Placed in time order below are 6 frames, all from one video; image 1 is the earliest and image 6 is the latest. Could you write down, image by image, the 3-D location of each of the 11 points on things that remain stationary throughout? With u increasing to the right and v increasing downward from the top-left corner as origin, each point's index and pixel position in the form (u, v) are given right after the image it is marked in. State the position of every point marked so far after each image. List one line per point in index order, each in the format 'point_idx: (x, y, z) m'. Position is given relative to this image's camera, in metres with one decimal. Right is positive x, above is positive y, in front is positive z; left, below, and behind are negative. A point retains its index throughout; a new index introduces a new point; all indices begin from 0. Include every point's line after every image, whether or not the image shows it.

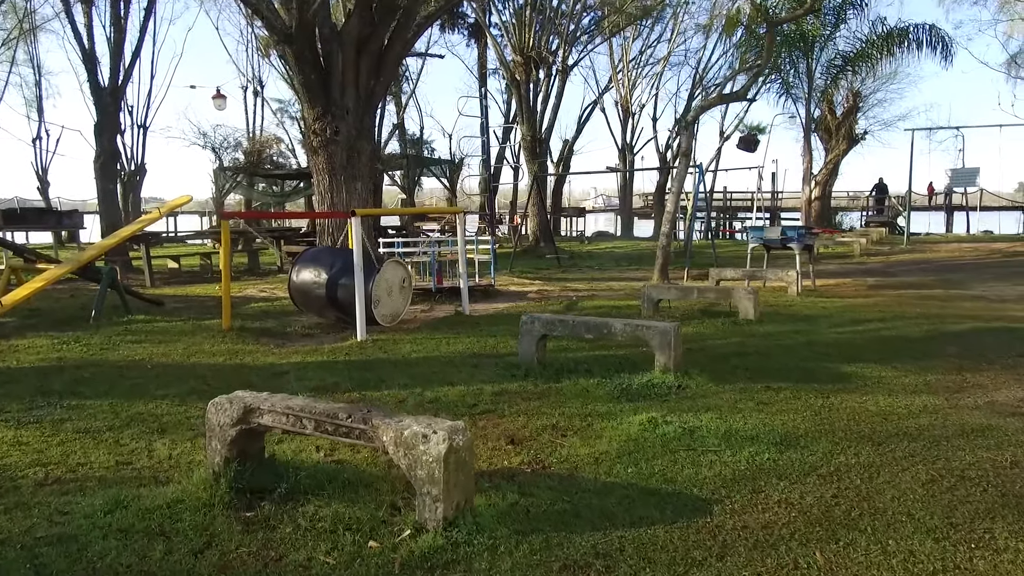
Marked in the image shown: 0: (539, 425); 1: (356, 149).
0: (+0.1, -0.7, +4.2) m
1: (-2.7, +2.4, +13.6) m
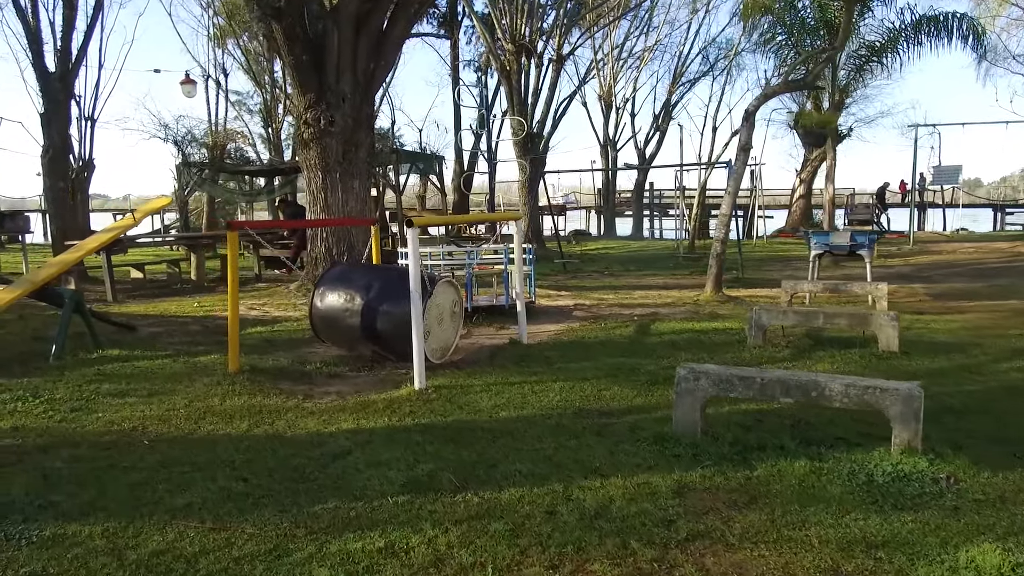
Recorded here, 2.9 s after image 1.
0: (+1.0, -0.9, +2.6) m
1: (-2.4, +2.2, +11.9) m
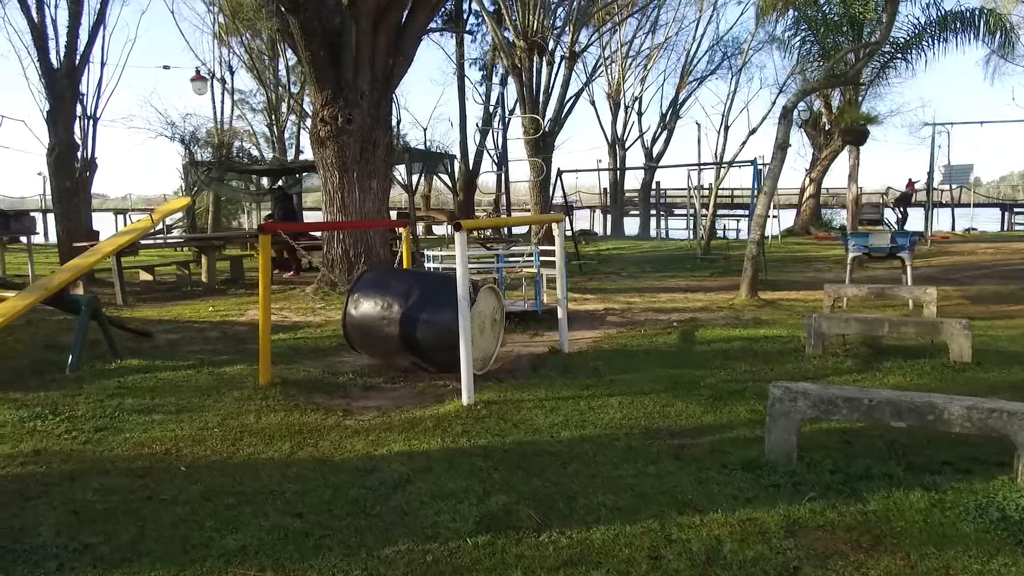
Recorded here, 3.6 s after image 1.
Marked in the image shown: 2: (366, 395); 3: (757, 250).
0: (+1.3, -1.0, +2.3) m
1: (-2.0, +2.2, +11.5) m
2: (-1.0, -0.8, +5.6) m
3: (+3.0, +0.5, +9.8) m
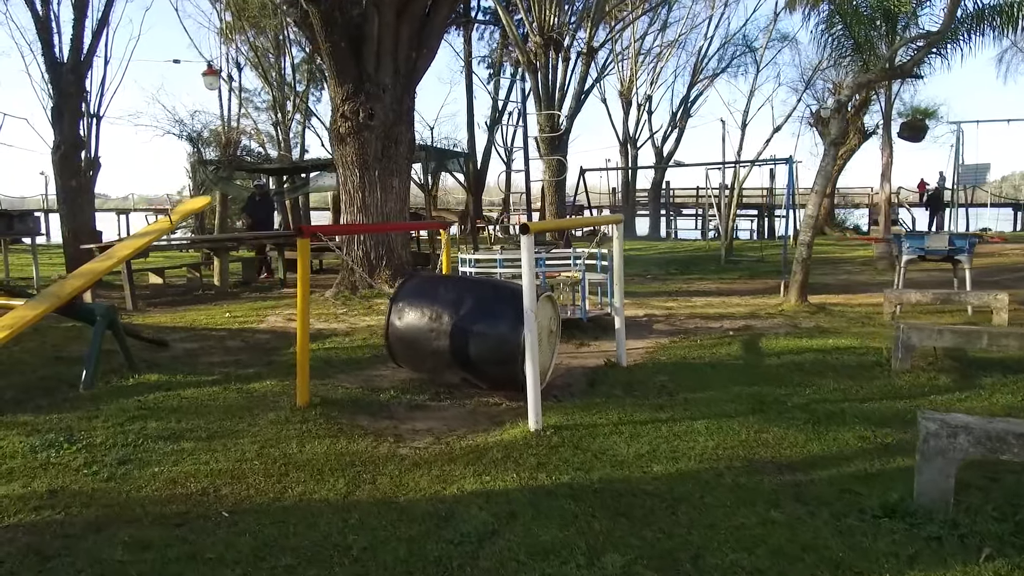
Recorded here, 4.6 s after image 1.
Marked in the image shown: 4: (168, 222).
0: (+1.7, -1.0, +1.7) m
1: (-1.6, +2.1, +11.0) m
2: (-0.6, -0.8, +5.0) m
3: (+3.5, +0.4, +9.3) m
4: (-2.8, +0.5, +6.5) m
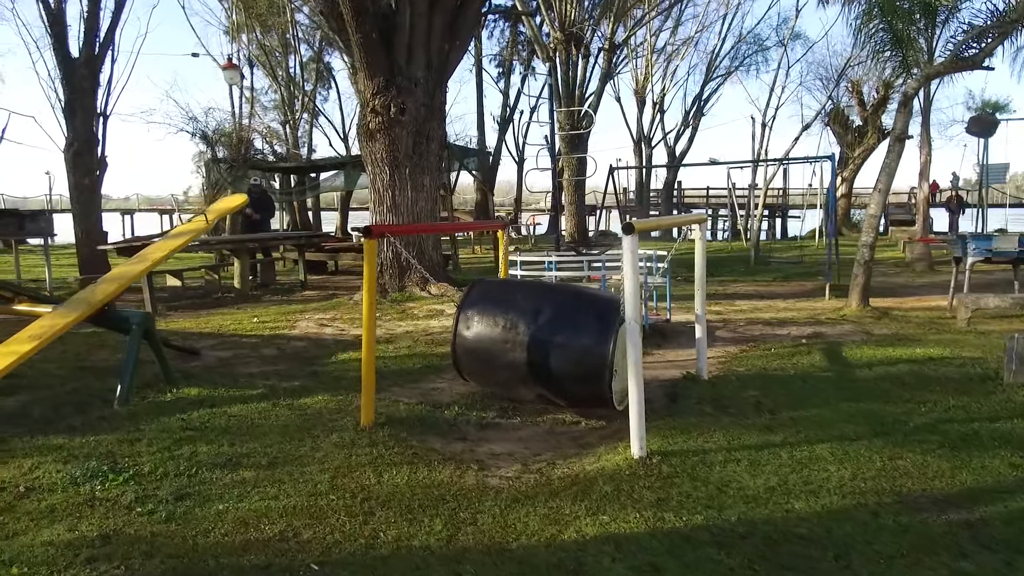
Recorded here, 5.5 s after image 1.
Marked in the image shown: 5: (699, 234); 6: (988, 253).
0: (+2.2, -1.1, +1.2) m
1: (-1.1, +2.1, +10.5) m
2: (-0.1, -0.8, +4.5) m
3: (+3.9, +0.4, +8.7) m
4: (-2.3, +0.5, +6.0) m
5: (+1.3, +0.4, +5.4) m
6: (+5.4, +0.4, +8.9) m
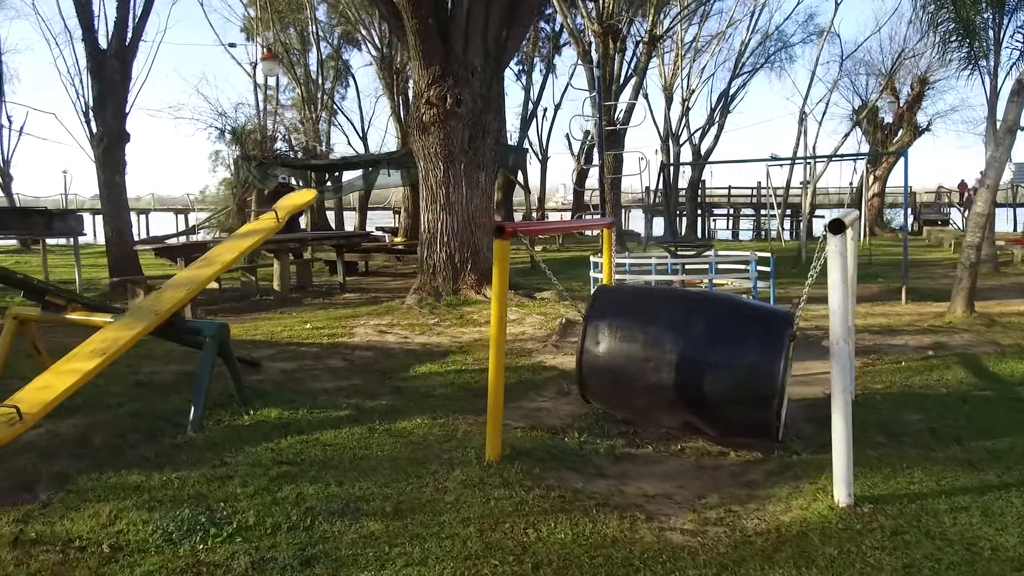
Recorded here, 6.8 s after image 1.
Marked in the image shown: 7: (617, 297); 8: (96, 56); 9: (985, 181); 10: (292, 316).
0: (+2.9, -1.1, +0.5) m
1: (-0.4, +2.0, +9.8) m
2: (+0.6, -0.9, +3.9) m
3: (+4.7, +0.3, +8.0) m
4: (-1.6, +0.5, +5.3) m
5: (+2.0, +0.3, +4.7) m
6: (+6.1, +0.3, +8.2) m
7: (+0.6, 0.0, +4.2) m
8: (-6.5, +3.6, +12.3) m
9: (+4.7, +1.1, +7.9) m
10: (-2.6, -0.3, +9.3) m
